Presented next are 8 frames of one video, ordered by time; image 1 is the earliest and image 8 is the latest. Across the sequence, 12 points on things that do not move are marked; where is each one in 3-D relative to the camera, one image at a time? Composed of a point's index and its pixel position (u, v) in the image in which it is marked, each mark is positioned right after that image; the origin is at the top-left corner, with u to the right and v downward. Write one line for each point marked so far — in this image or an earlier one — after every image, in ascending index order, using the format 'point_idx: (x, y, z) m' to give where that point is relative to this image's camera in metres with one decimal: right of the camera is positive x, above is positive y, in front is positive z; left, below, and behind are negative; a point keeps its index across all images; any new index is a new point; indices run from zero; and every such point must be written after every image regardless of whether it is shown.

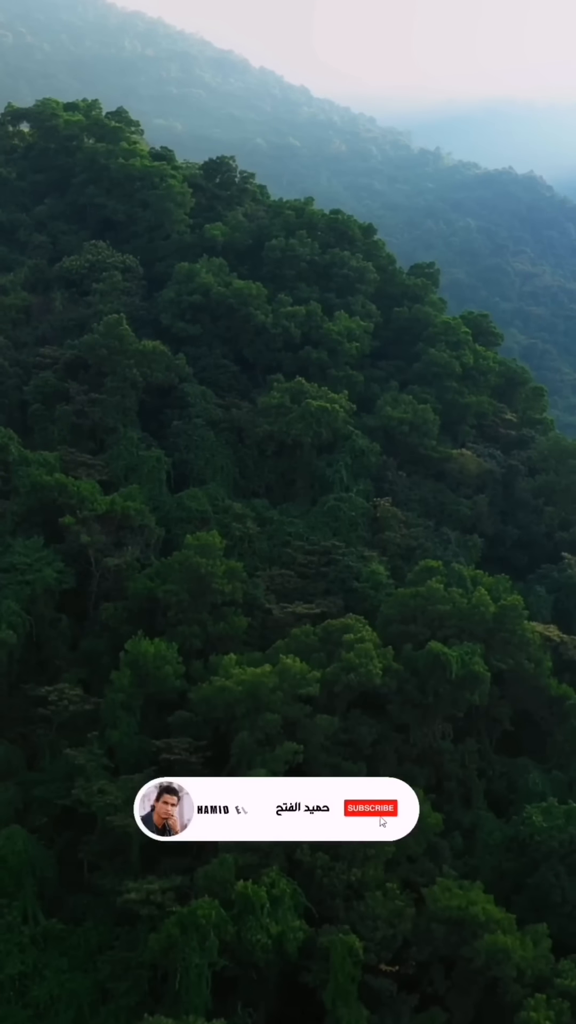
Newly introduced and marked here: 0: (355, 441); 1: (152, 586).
0: (+1.0, +1.1, +19.7) m
1: (-1.7, -0.9, +16.8) m
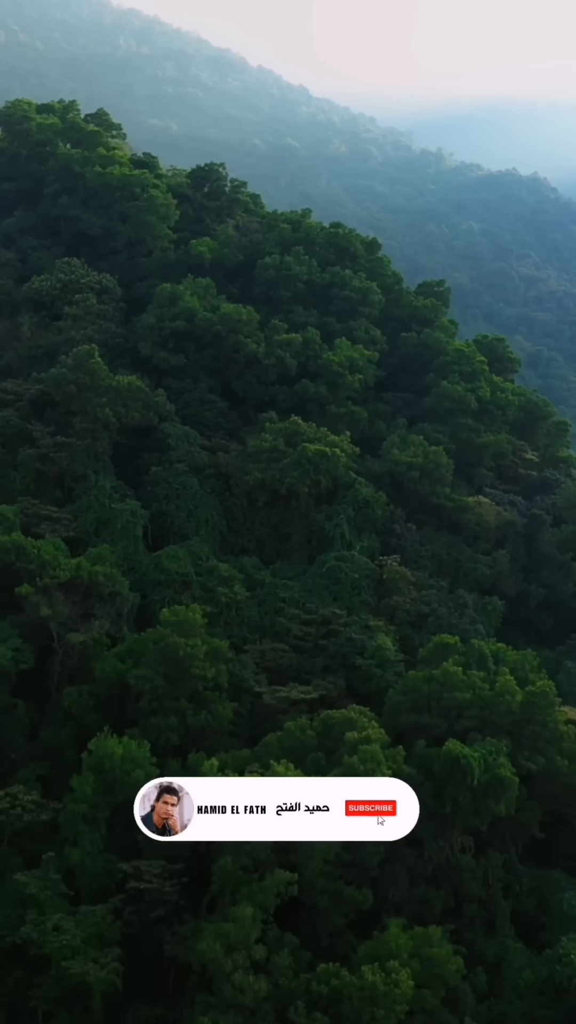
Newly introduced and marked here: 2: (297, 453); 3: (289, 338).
0: (+0.9, +0.3, +17.3) m
1: (-1.8, -1.7, +14.4) m
2: (+0.1, +0.8, +17.1) m
3: (0.0, +2.6, +19.2) m
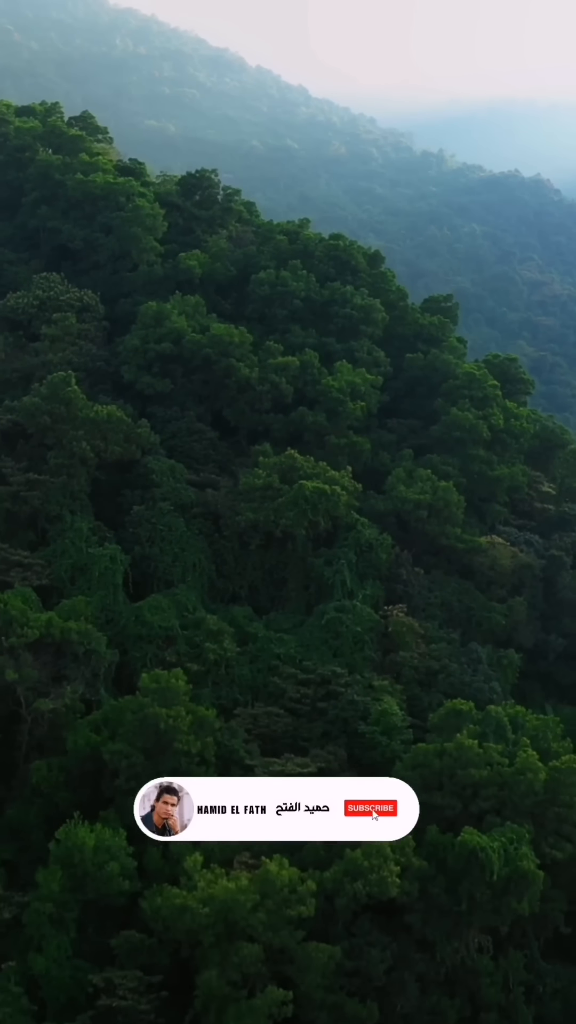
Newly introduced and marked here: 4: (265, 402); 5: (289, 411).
0: (+0.9, -0.2, +15.7) m
1: (-1.9, -2.2, +12.8) m
2: (+0.1, +0.2, +15.5) m
3: (0.0, +2.0, +17.7) m
4: (-0.3, +1.5, +17.5) m
5: (0.0, +1.4, +18.0) m
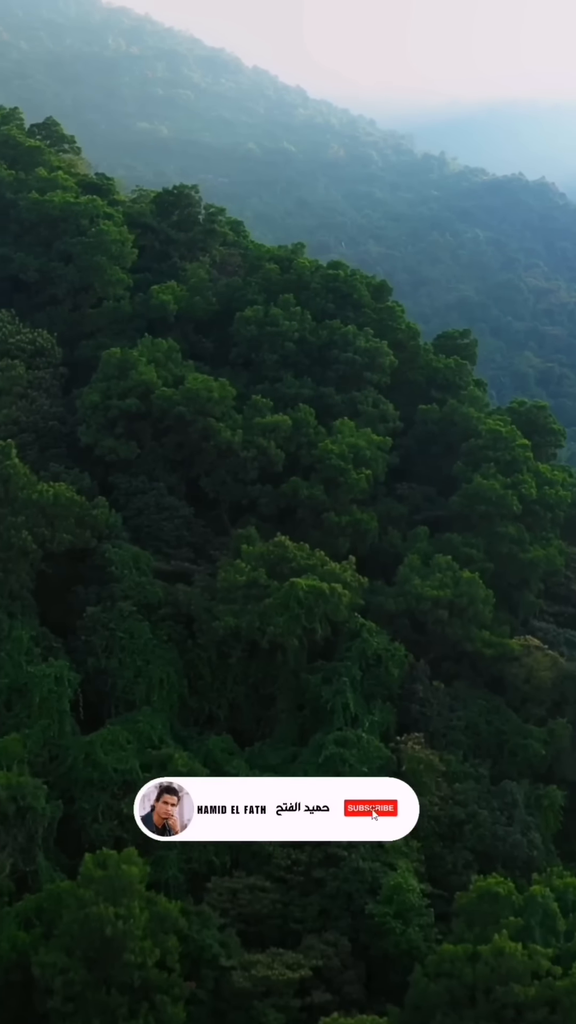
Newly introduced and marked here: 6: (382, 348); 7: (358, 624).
0: (+0.7, -1.2, +12.7) m
1: (-2.0, -3.2, +9.8) m
2: (-0.1, -0.8, +12.5) m
3: (-0.2, +1.0, +14.7) m
4: (-0.4, +0.5, +14.5) m
5: (-0.1, +0.4, +15.0) m
6: (+1.2, +2.0, +16.3) m
7: (+0.7, -1.1, +12.8) m
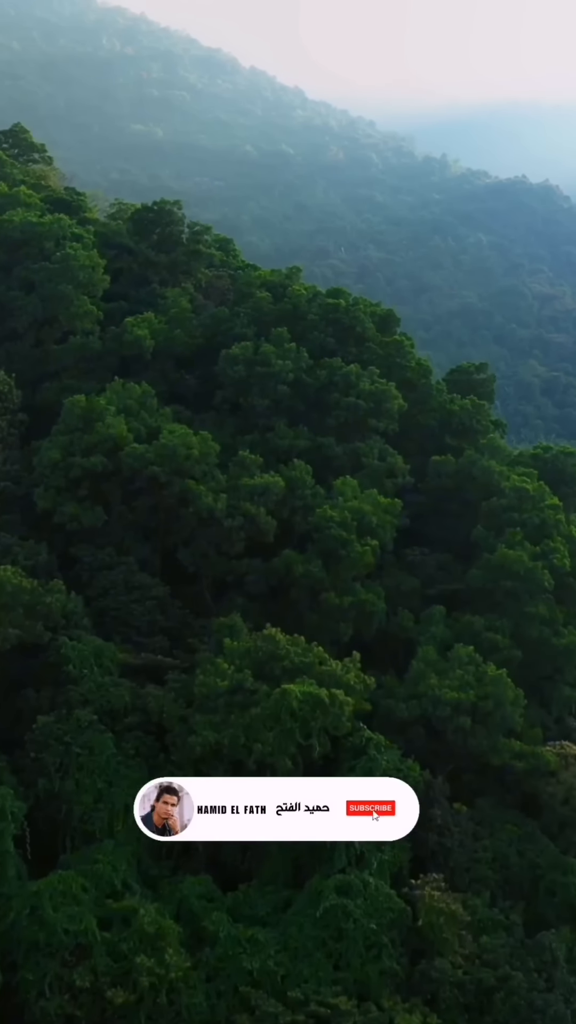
0: (+0.7, -2.0, +10.5) m
1: (-2.0, -4.0, +7.7) m
2: (-0.1, -1.5, +10.3) m
3: (-0.2, +0.3, +12.5) m
4: (-0.5, -0.3, +12.3) m
5: (-0.2, -0.4, +12.9) m
6: (+1.1, +1.3, +14.1) m
7: (+0.6, -1.8, +10.7) m
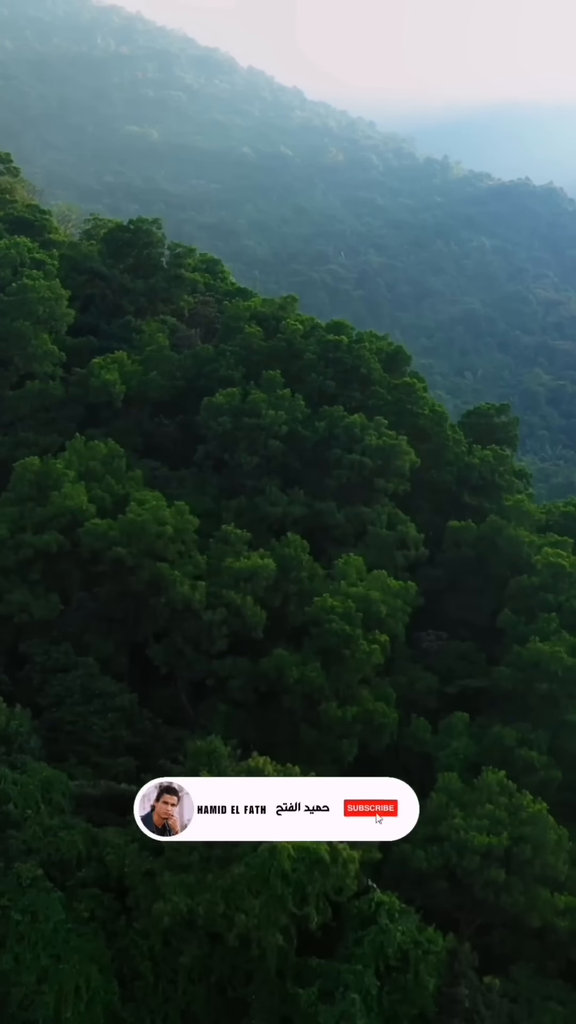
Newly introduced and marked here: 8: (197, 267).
0: (+0.6, -2.7, +8.5) m
1: (-2.1, -4.7, +5.6) m
2: (-0.2, -2.2, +8.2) m
3: (-0.3, -0.4, +10.4) m
4: (-0.5, -1.0, +10.2) m
5: (-0.2, -1.1, +10.8) m
6: (+1.0, +0.6, +12.1) m
7: (+0.5, -2.5, +8.6) m
8: (-1.1, +3.1, +16.2) m
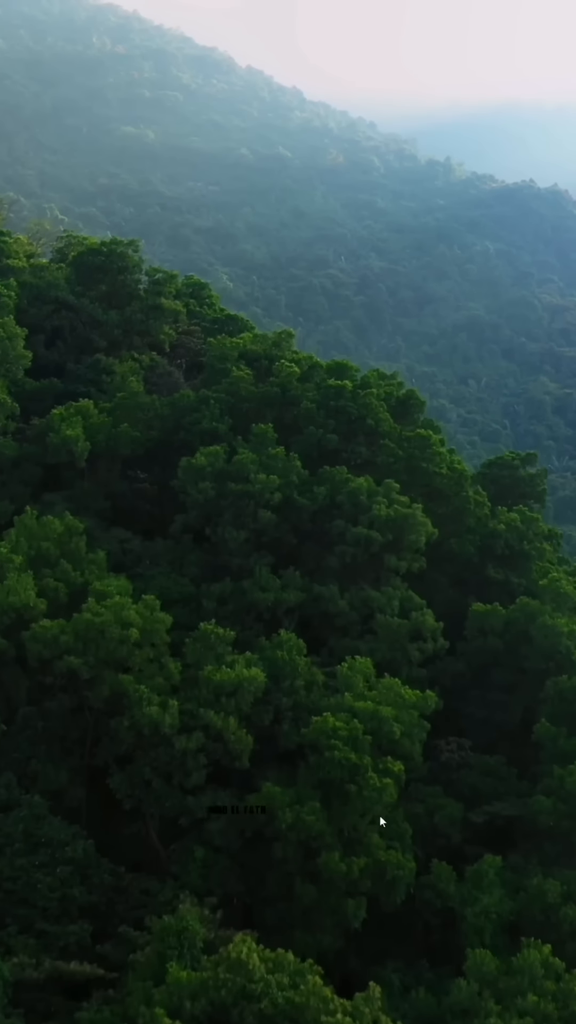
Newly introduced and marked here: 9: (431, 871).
0: (+0.6, -3.3, +6.5) m
1: (-2.1, -5.3, +3.7) m
2: (-0.2, -2.8, +6.3) m
3: (-0.3, -1.0, +8.5) m
4: (-0.6, -1.6, +8.3) m
5: (-0.3, -1.7, +8.9) m
6: (+1.0, 0.0, +10.1) m
7: (+0.5, -3.2, +6.6) m
8: (-1.2, +2.4, +14.3) m
9: (+0.9, -2.3, +8.7) m
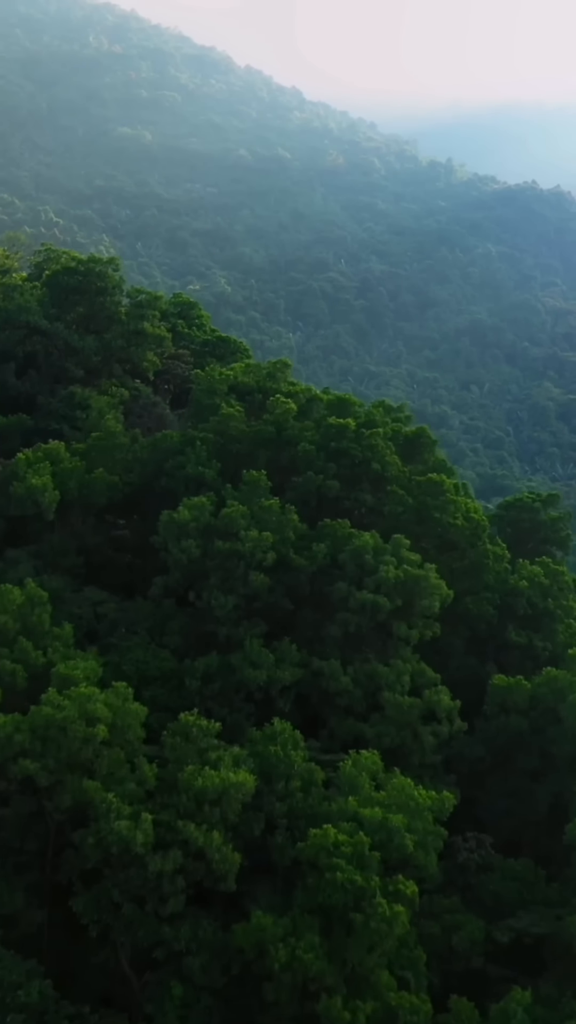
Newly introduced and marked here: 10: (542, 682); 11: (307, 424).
0: (+0.5, -3.7, +5.3) m
1: (-2.2, -5.7, +2.4) m
2: (-0.3, -3.3, +5.1) m
3: (-0.4, -1.5, +7.3) m
4: (-0.6, -2.0, +7.1) m
5: (-0.3, -2.1, +7.6) m
6: (+0.9, -0.5, +8.9) m
7: (+0.5, -3.6, +5.4) m
8: (-1.2, +2.0, +13.0) m
9: (+0.9, -2.8, +7.4) m
10: (+1.7, -1.2, +8.8) m
11: (+0.2, +0.7, +10.2) m
